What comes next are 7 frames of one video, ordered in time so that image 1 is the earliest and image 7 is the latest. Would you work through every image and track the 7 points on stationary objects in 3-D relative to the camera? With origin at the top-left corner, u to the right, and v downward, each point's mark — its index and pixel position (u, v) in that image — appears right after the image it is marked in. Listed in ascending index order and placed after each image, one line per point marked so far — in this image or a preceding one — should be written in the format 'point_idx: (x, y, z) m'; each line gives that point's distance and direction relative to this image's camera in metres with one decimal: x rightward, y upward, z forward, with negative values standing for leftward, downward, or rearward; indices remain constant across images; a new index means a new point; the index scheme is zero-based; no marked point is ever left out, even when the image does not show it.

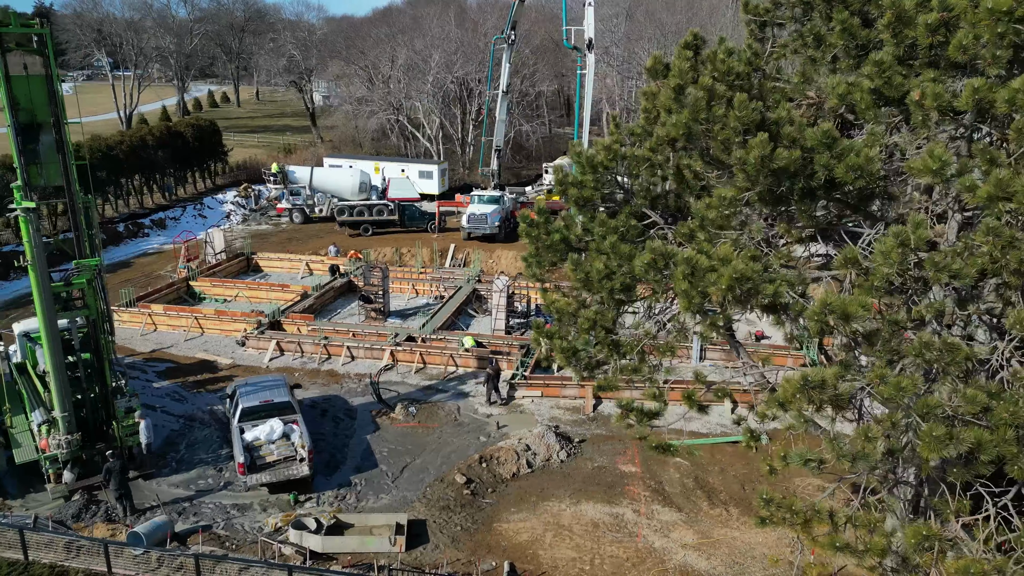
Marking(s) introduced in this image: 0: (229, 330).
0: (-8.0, -1.2, +19.2) m
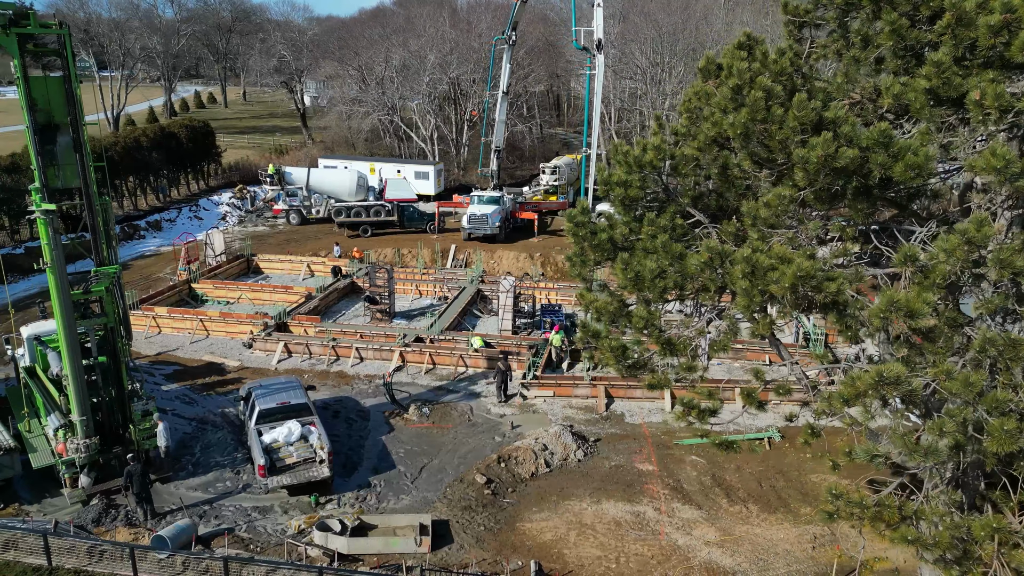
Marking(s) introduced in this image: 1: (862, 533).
0: (-7.8, -1.2, +19.1) m
1: (+5.5, -3.8, +10.7) m
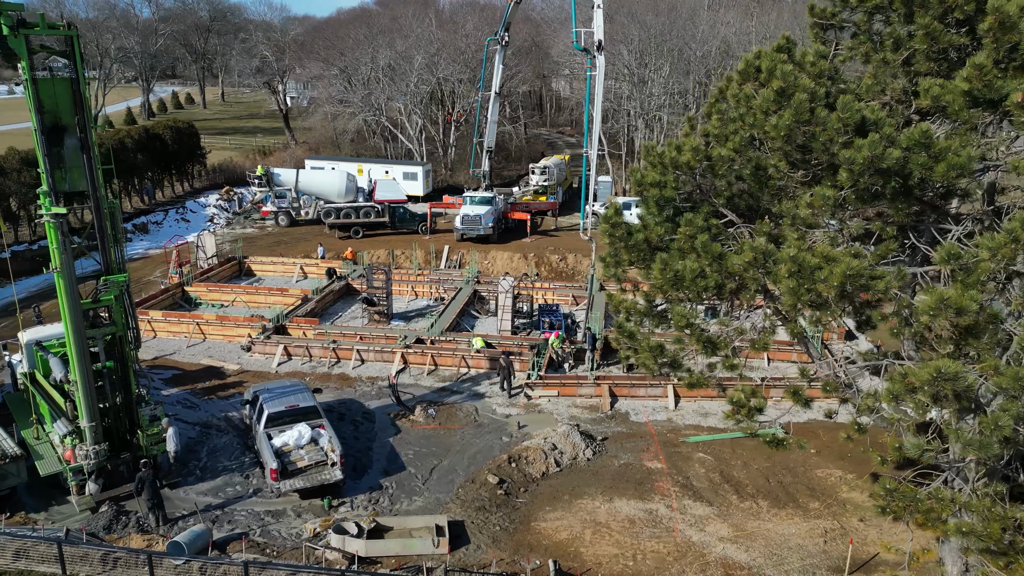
0: (-7.8, -1.3, +18.9) m
1: (+5.7, -3.8, +10.8) m
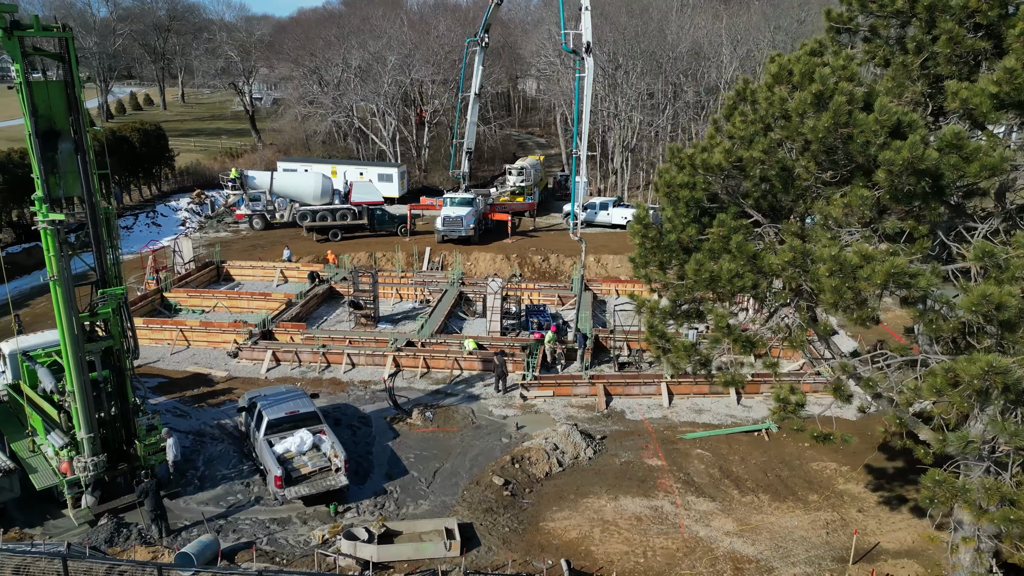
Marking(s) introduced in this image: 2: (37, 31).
0: (-8.0, -1.5, +18.6) m
1: (+5.8, -3.7, +11.1) m
2: (-6.4, +3.5, +9.2) m
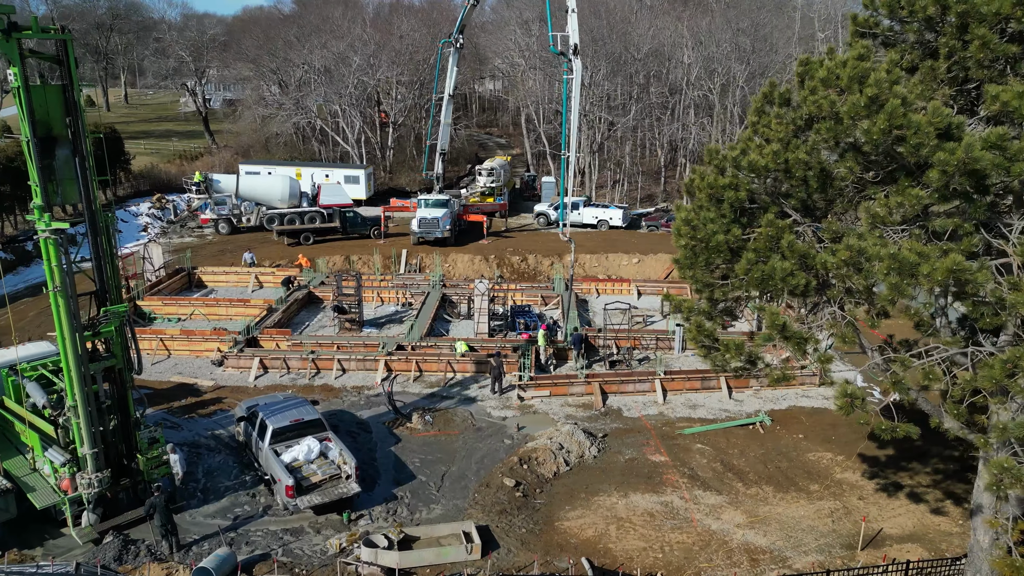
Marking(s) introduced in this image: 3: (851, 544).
0: (-8.3, -1.6, +18.1) m
1: (+6.1, -3.7, +11.5) m
2: (-6.2, +3.3, +8.8) m
3: (+5.2, -3.9, +10.4) m
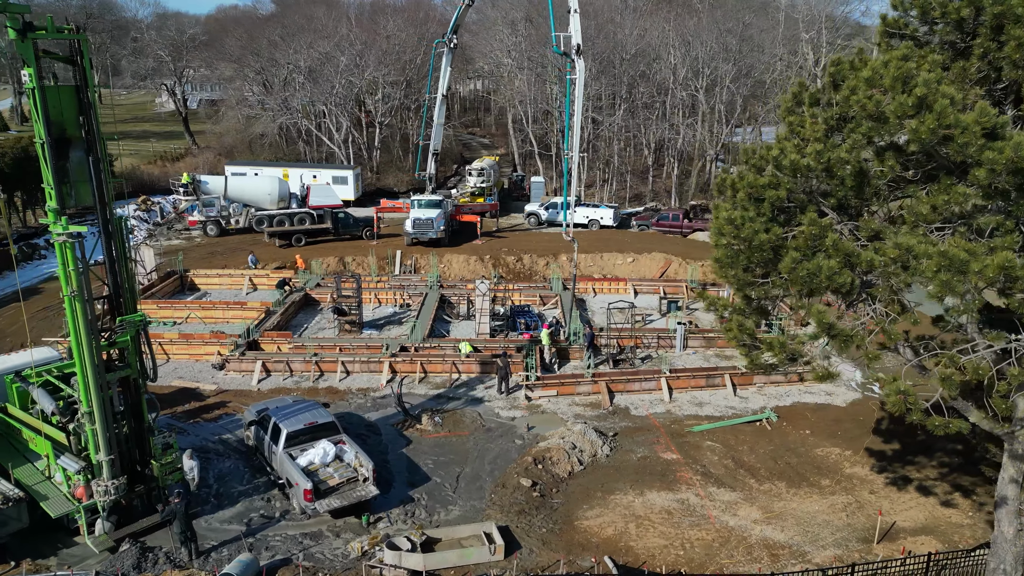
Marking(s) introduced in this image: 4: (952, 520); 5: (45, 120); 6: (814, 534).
0: (-8.2, -1.7, +17.9) m
1: (+6.3, -3.6, +11.7) m
2: (-5.9, +3.2, +8.7) m
3: (+5.5, -3.9, +10.6) m
4: (+7.2, -3.8, +11.1) m
5: (-6.2, +2.2, +9.0) m
6: (+4.7, -3.8, +10.6) m
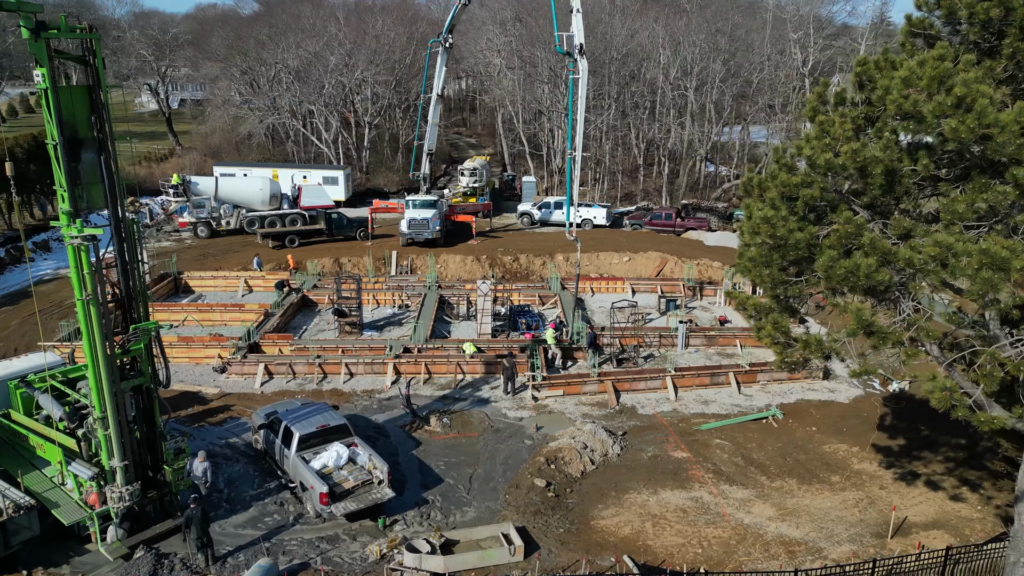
0: (-8.1, -1.8, +17.7) m
1: (+6.6, -3.6, +11.8) m
2: (-5.6, +3.2, +8.5) m
3: (+5.8, -3.8, +10.7) m
4: (+7.4, -3.7, +11.3) m
5: (-5.9, +2.2, +8.9) m
6: (+5.0, -3.8, +10.7) m
